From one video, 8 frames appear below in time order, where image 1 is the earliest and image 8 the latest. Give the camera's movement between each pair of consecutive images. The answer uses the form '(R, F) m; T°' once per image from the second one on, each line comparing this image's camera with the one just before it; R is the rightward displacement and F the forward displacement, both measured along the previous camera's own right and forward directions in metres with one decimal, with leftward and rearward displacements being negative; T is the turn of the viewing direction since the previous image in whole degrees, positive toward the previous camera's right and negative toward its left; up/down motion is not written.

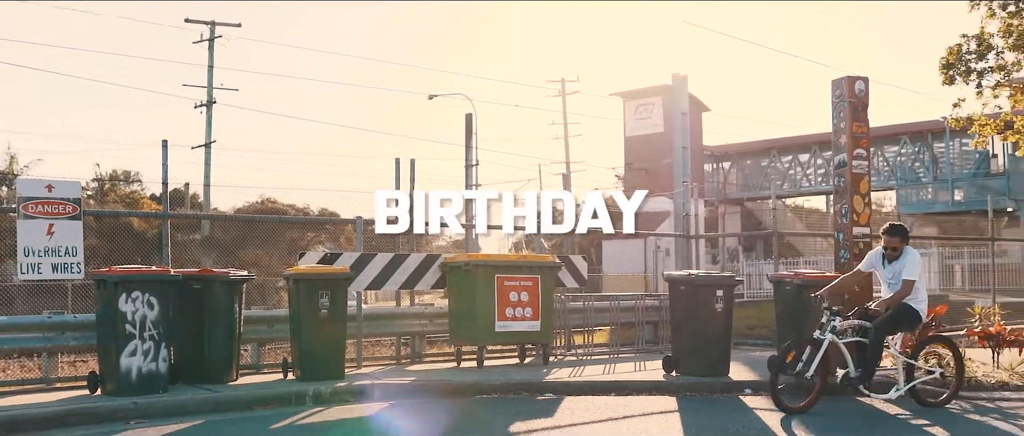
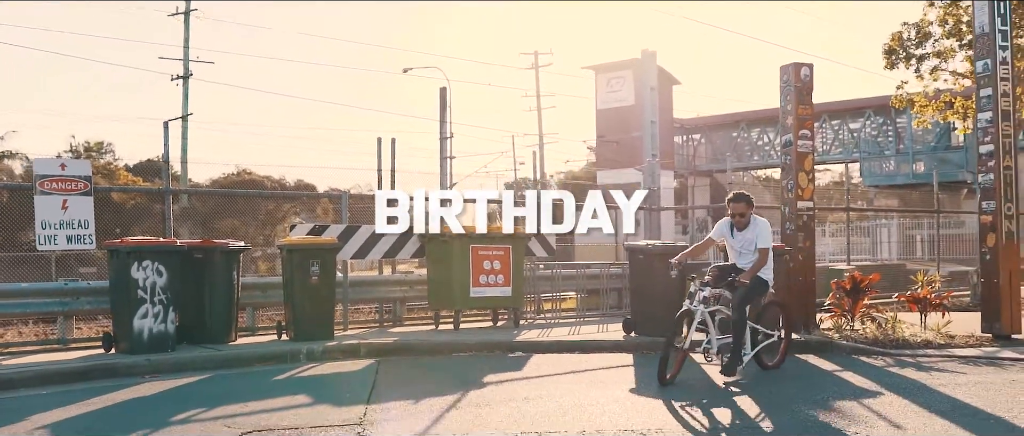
(0.0, -1.0) m; +2°
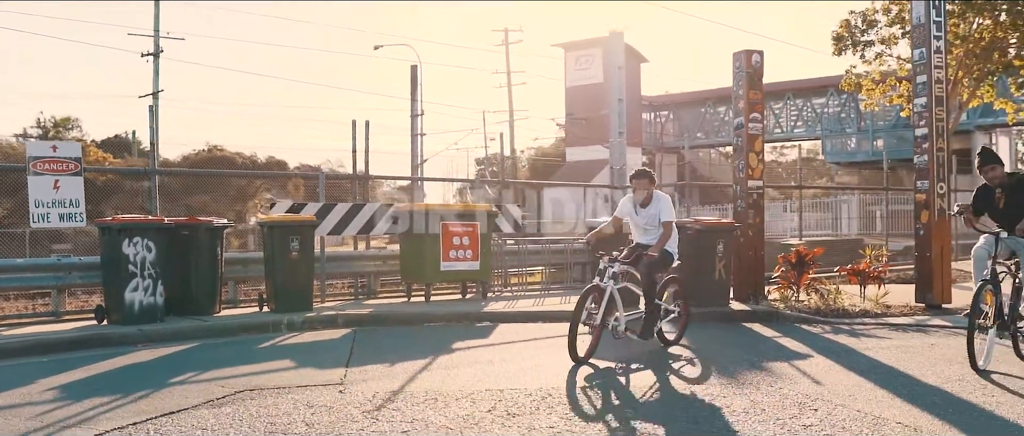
(0.0, -0.7) m; +2°
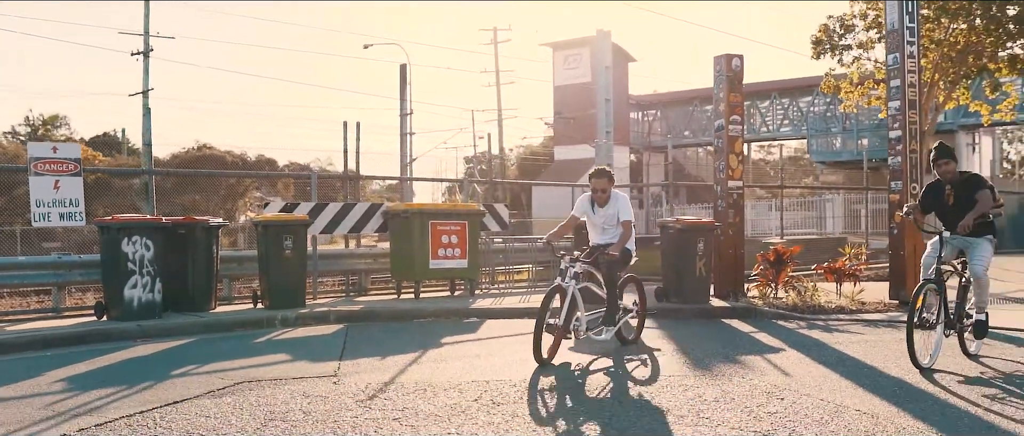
(0.0, -0.4) m; +1°
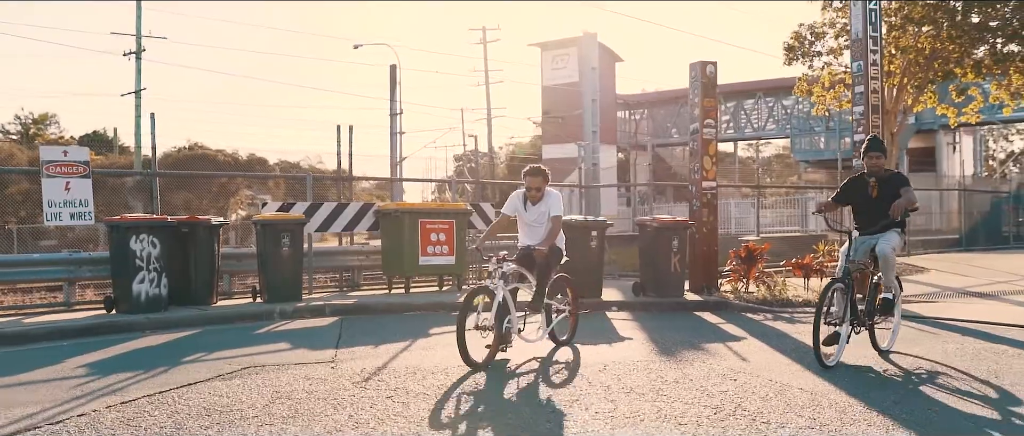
(+0.1, -0.7) m; +1°
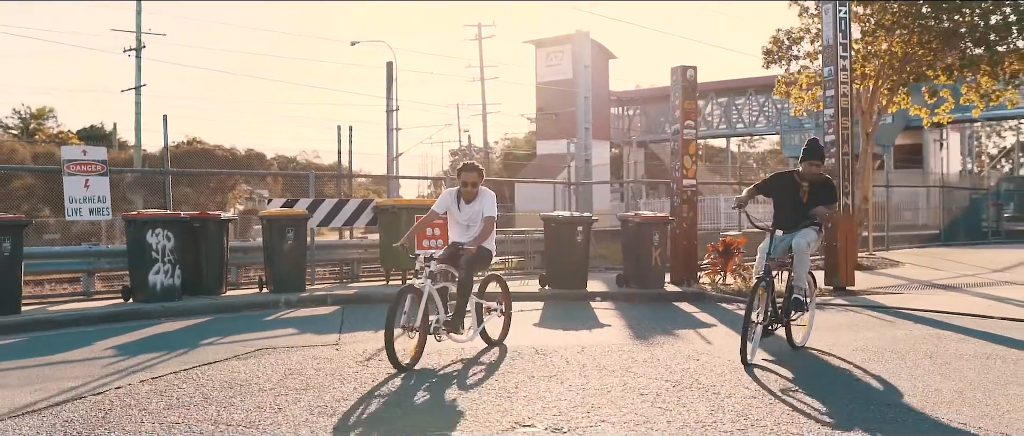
(+0.1, -0.8) m; 0°
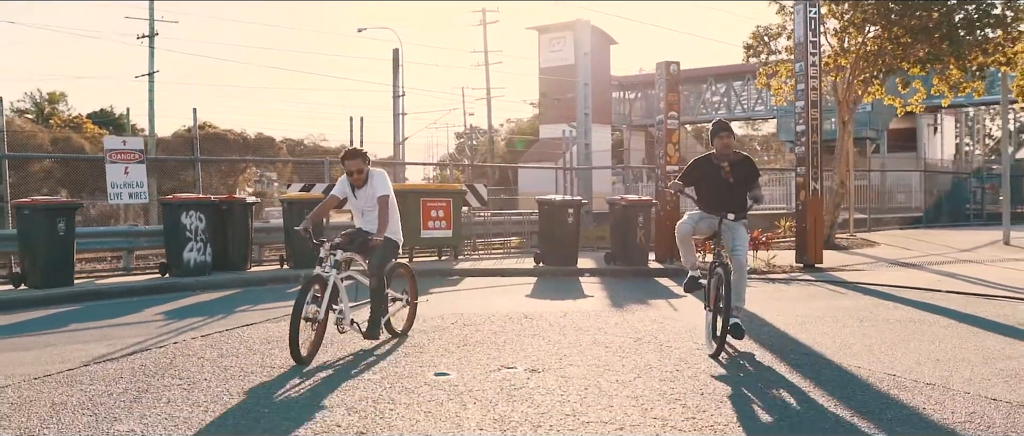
(+0.1, -1.4) m; 0°
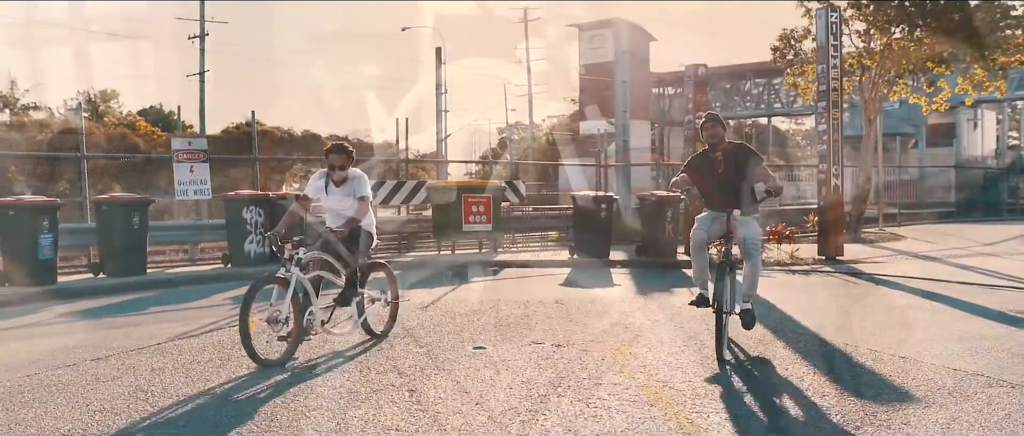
(+0.1, -1.0) m; -3°
